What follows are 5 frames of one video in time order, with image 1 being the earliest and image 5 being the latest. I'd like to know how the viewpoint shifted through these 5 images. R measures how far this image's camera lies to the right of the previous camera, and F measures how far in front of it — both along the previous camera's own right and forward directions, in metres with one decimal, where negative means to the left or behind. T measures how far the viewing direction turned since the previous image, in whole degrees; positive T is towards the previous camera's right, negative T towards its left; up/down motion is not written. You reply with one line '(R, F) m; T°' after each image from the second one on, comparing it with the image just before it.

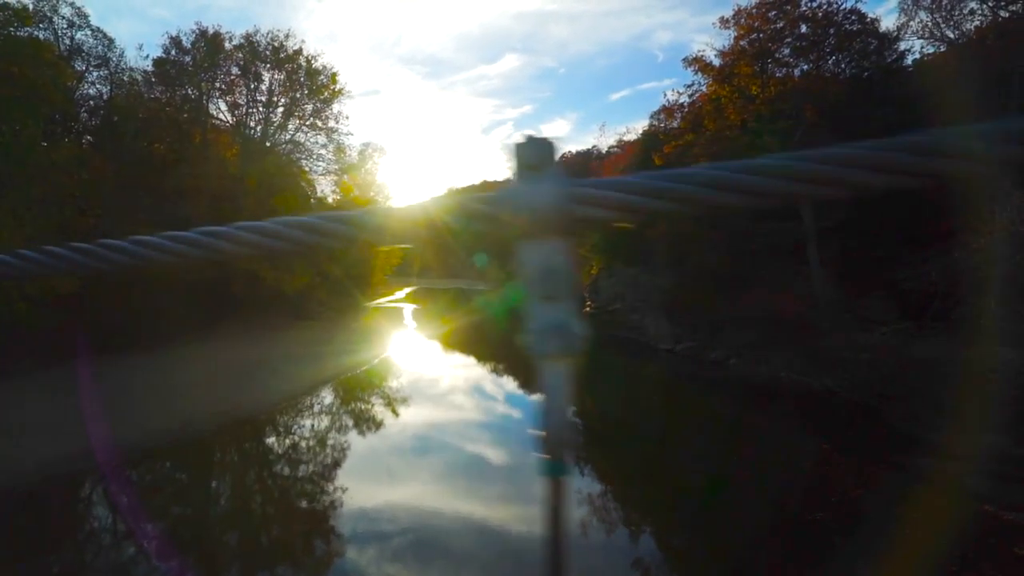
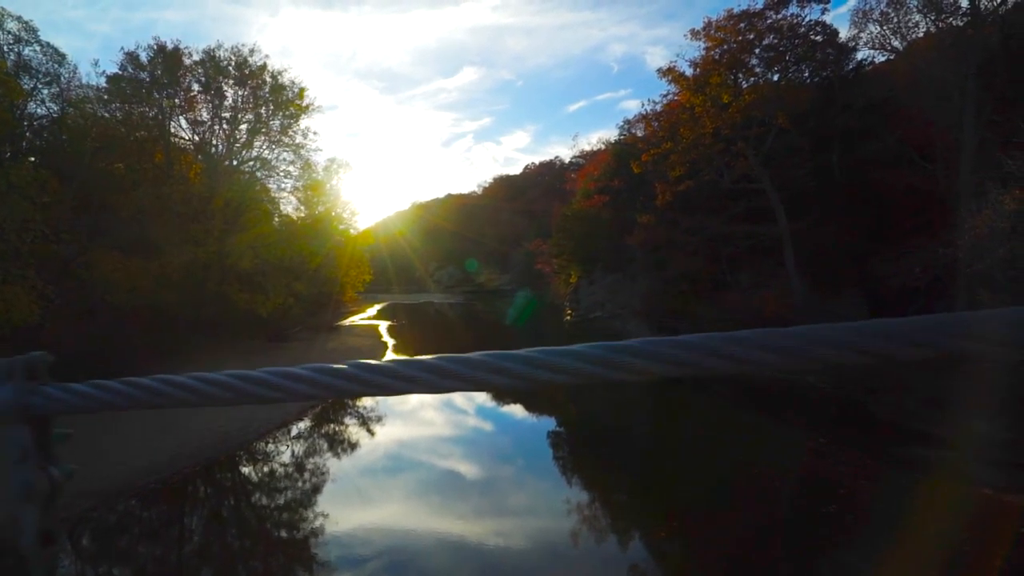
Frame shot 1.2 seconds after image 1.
(-0.3, +0.2) m; +3°
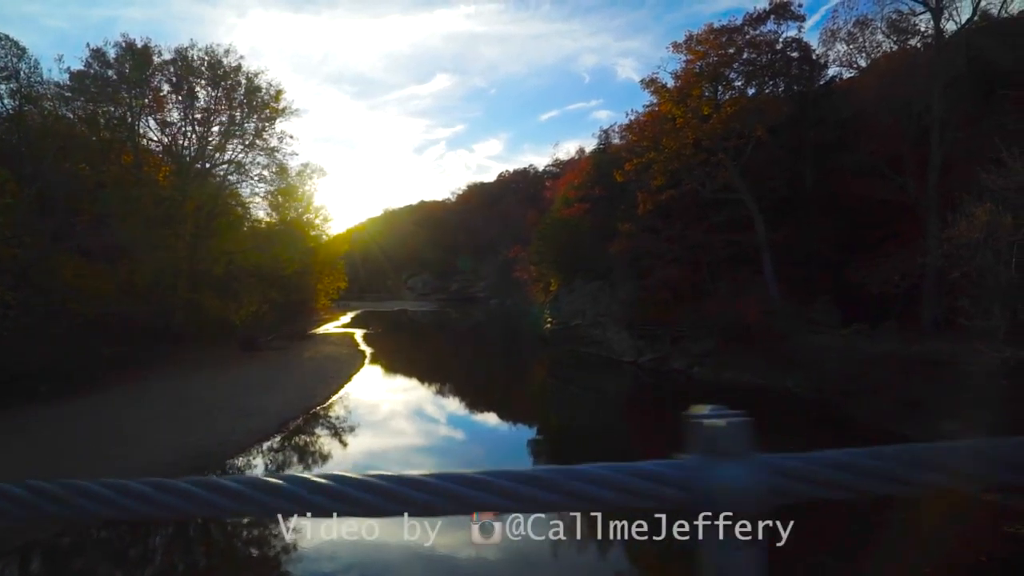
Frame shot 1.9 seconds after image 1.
(-0.2, +0.2) m; +2°
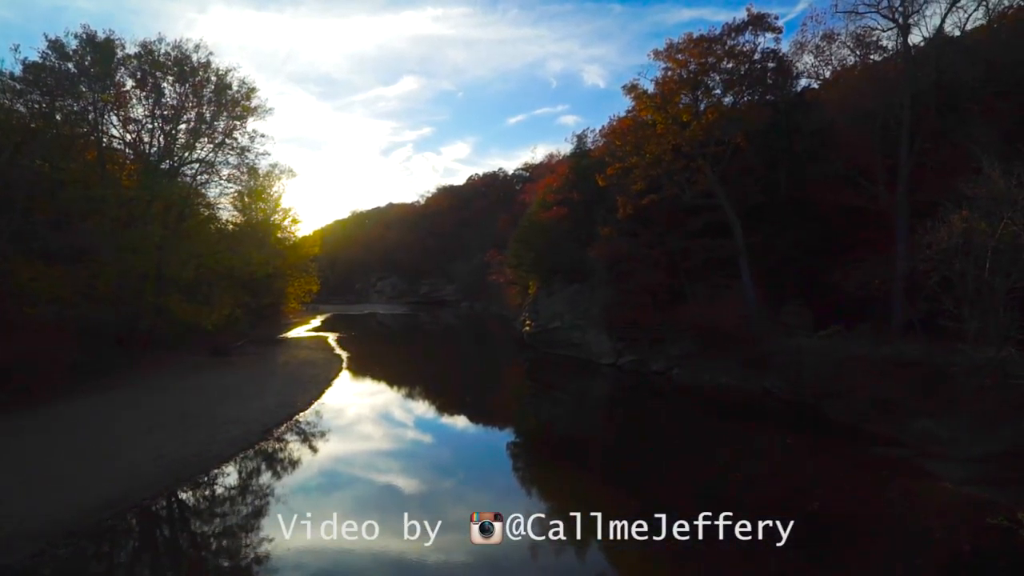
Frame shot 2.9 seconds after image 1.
(-0.2, +0.1) m; +3°
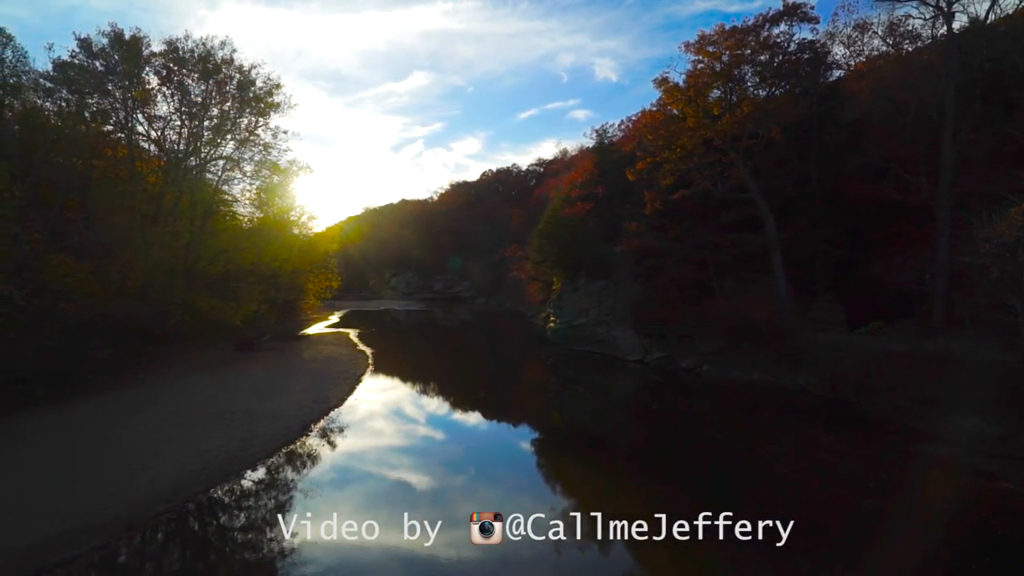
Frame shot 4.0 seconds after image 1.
(-0.3, +0.1) m; -1°
